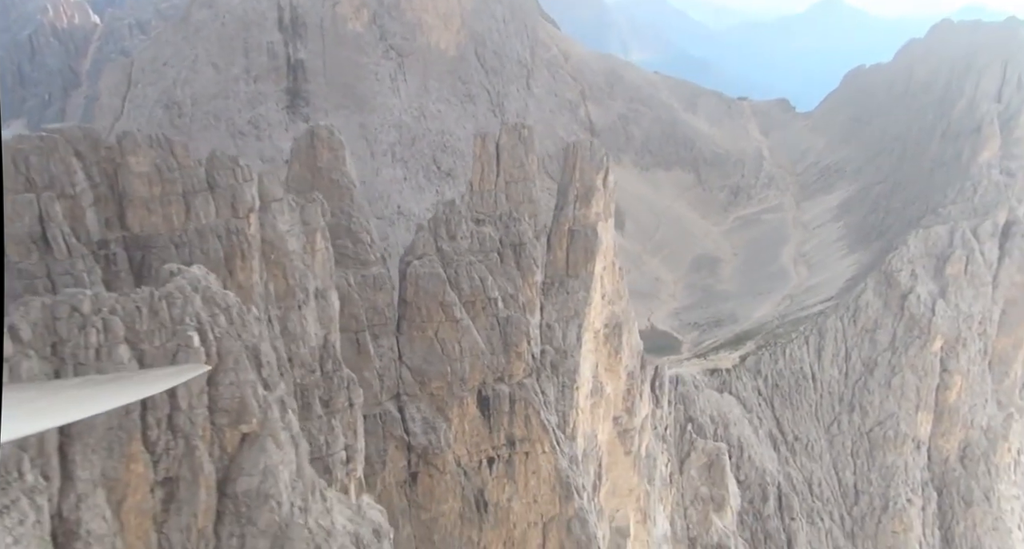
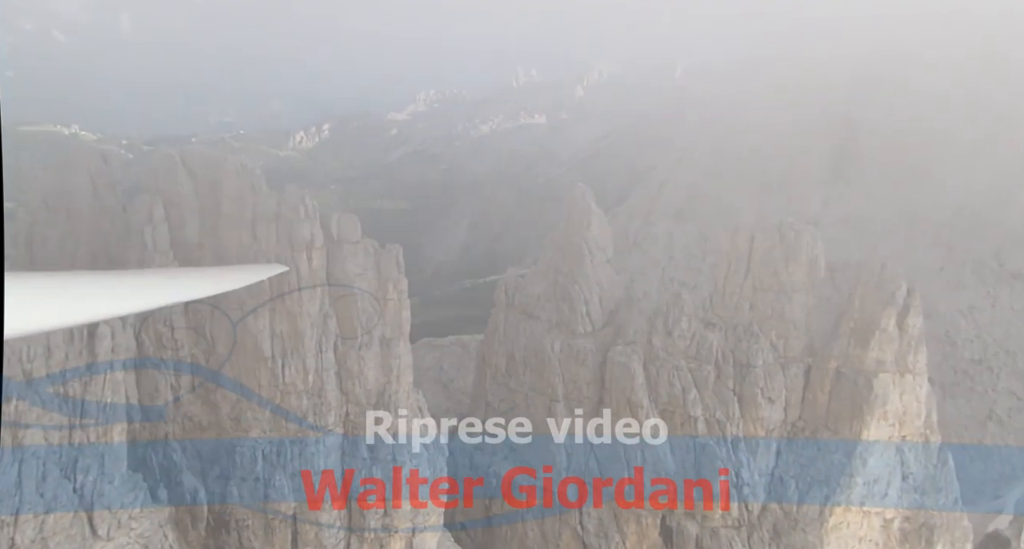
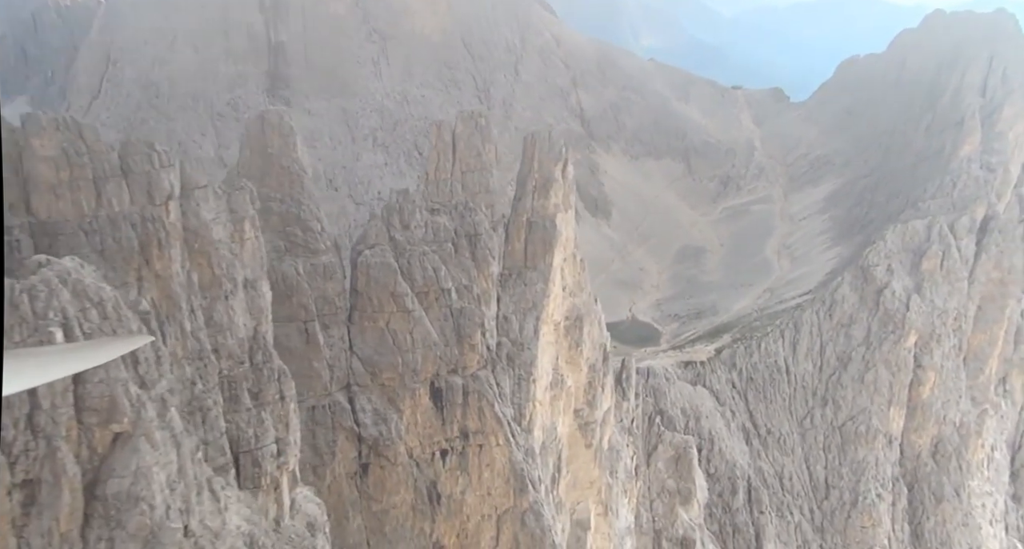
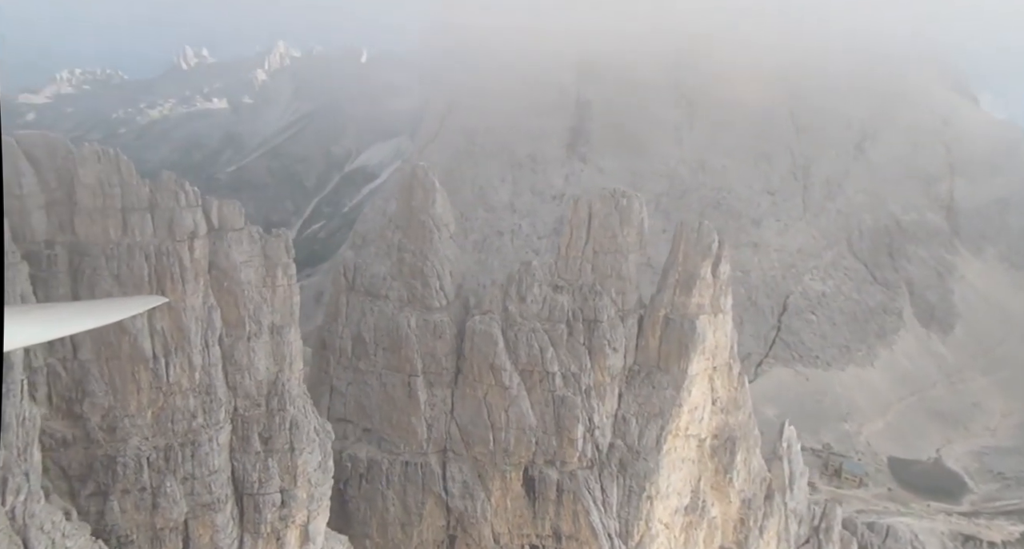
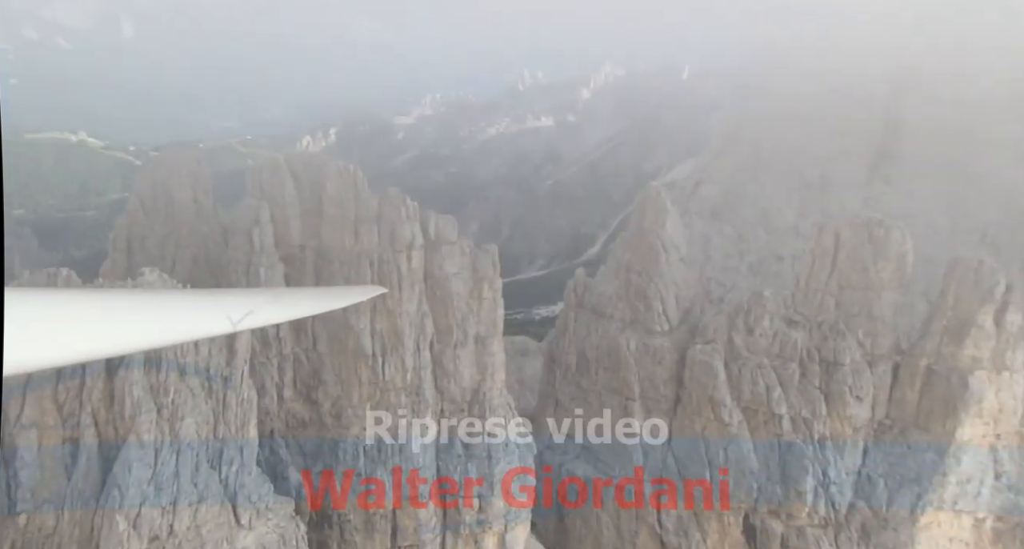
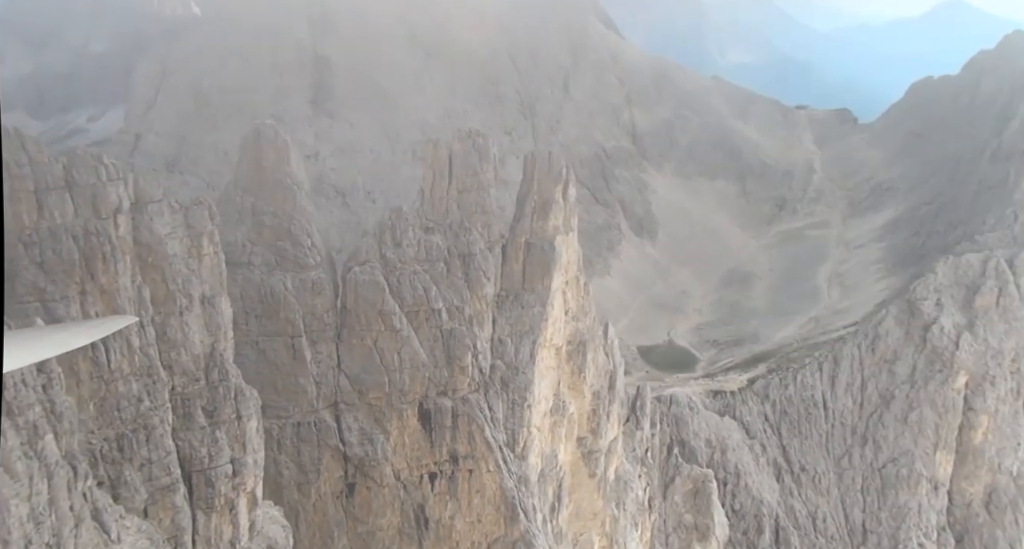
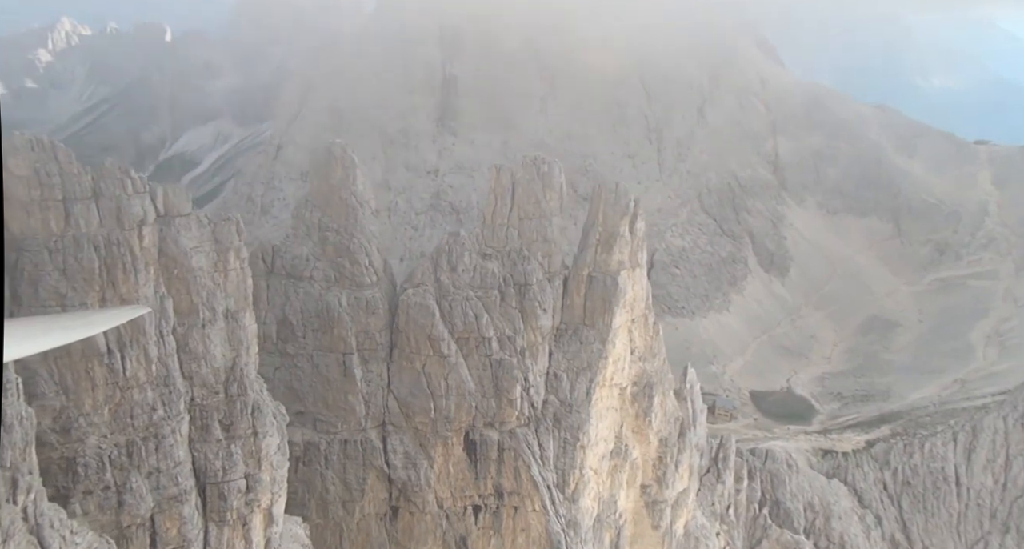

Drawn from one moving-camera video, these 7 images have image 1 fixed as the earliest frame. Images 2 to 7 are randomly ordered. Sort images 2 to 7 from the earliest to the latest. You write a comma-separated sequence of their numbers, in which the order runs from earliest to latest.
3, 6, 7, 4, 5, 2
